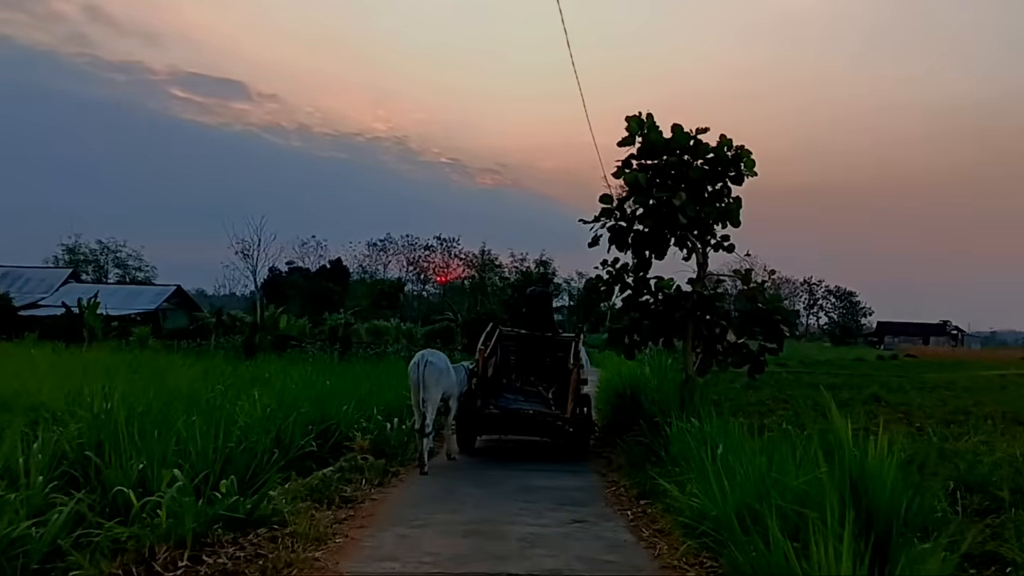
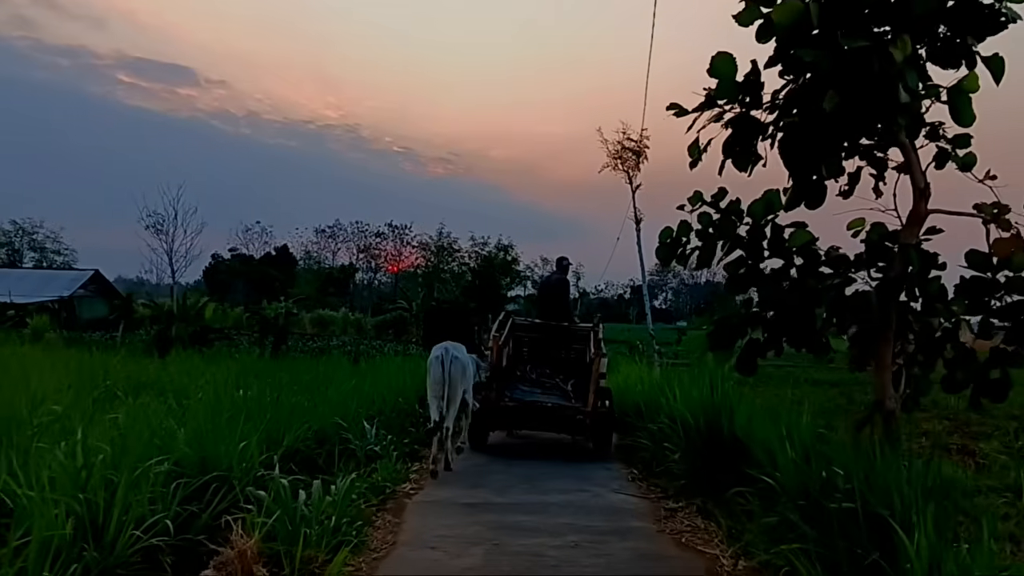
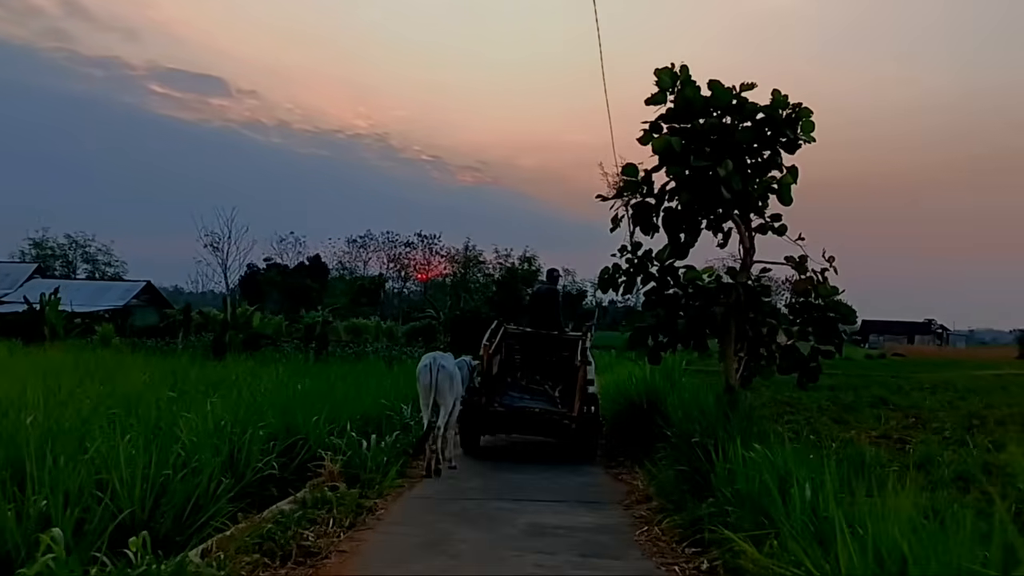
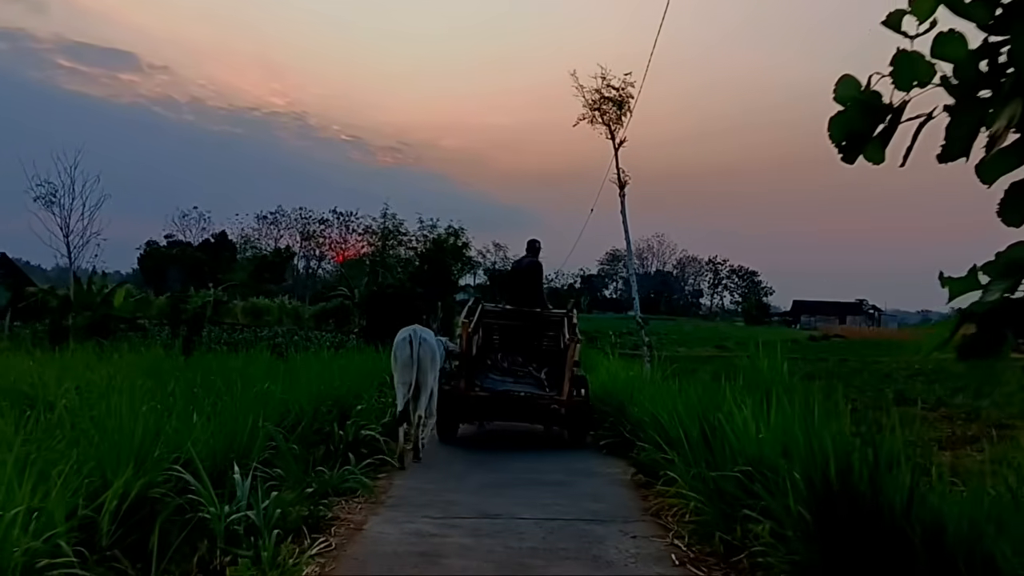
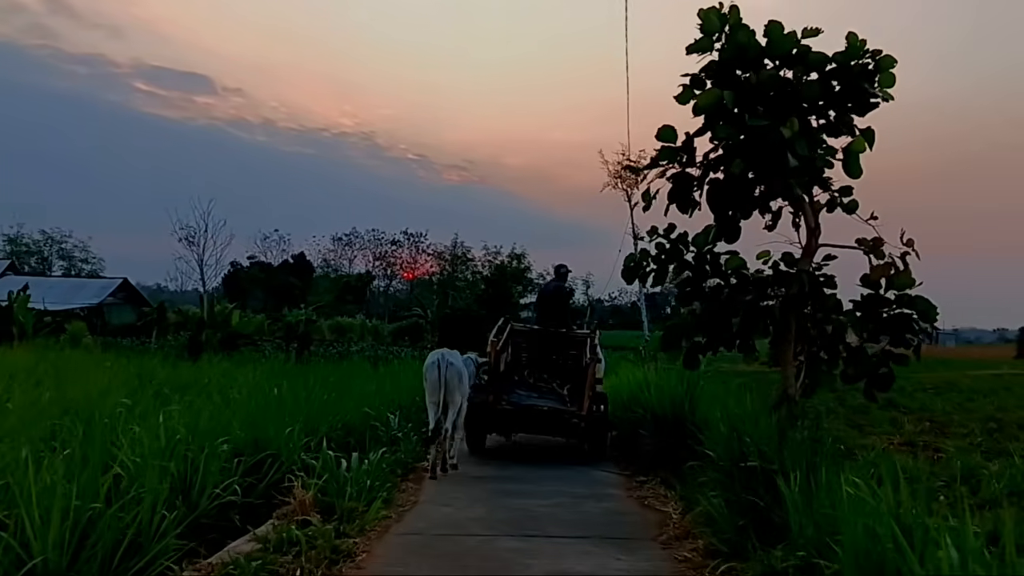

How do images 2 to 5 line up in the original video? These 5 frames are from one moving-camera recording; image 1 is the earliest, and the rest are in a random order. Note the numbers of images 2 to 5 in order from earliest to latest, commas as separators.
3, 5, 2, 4
